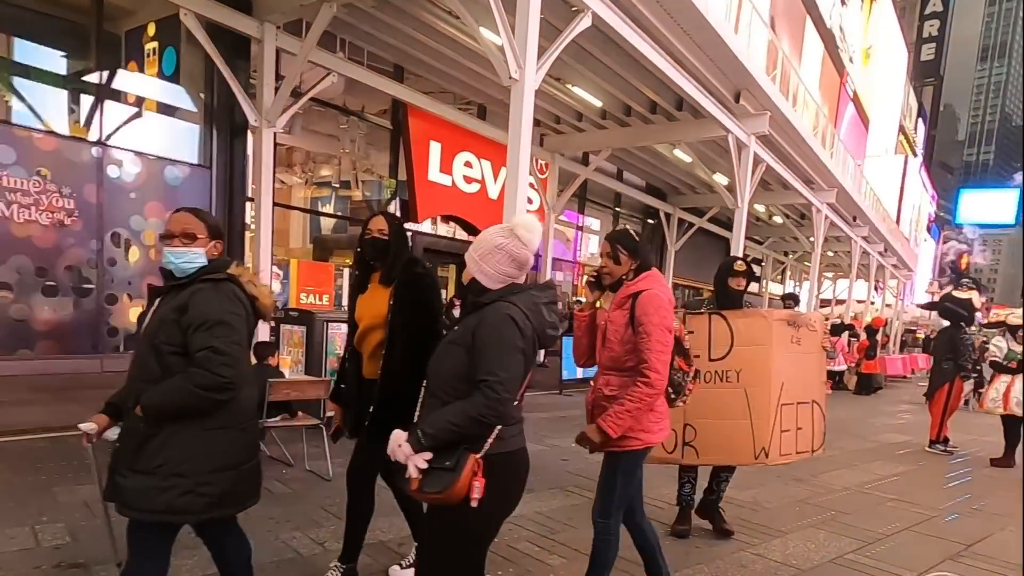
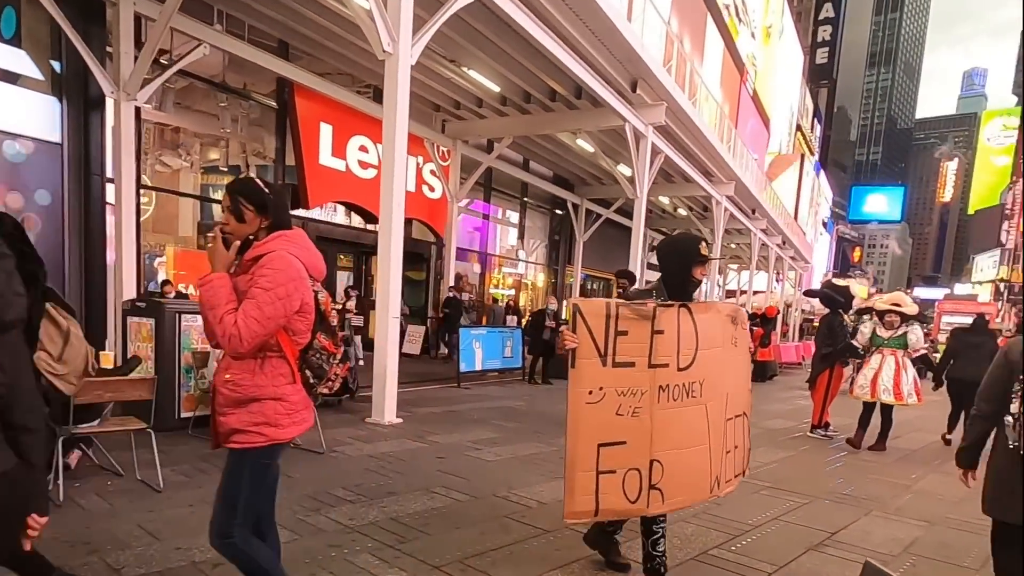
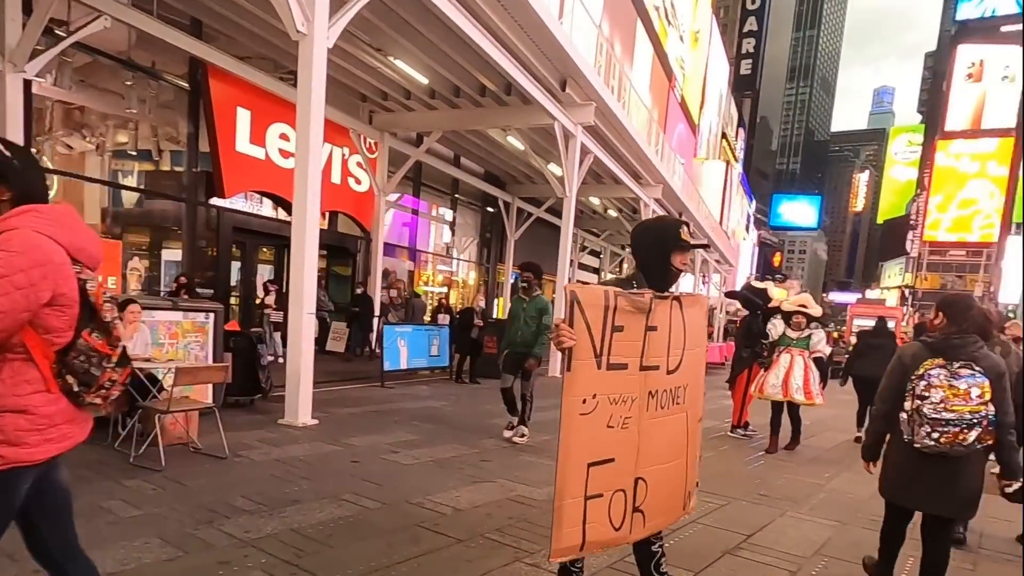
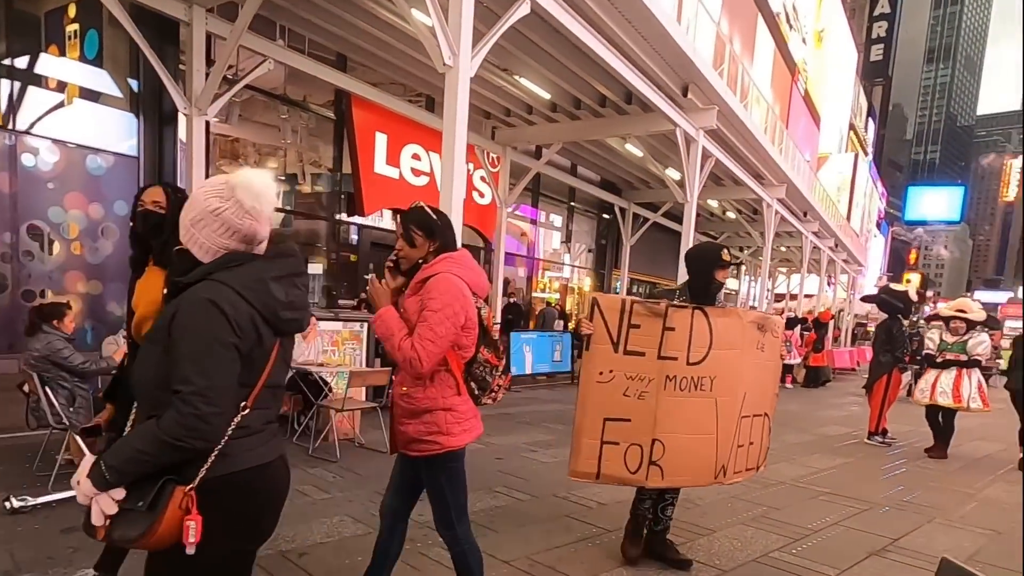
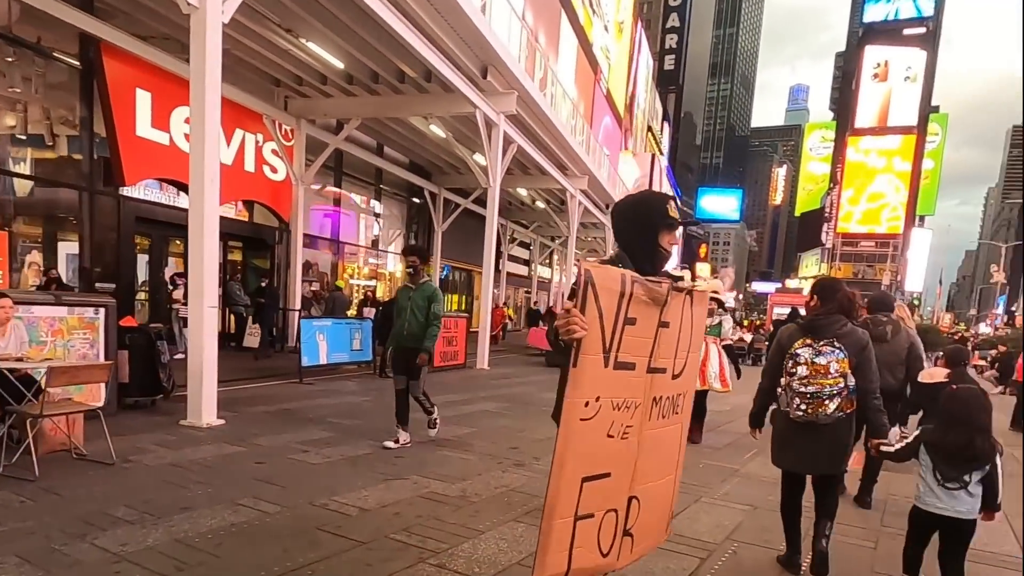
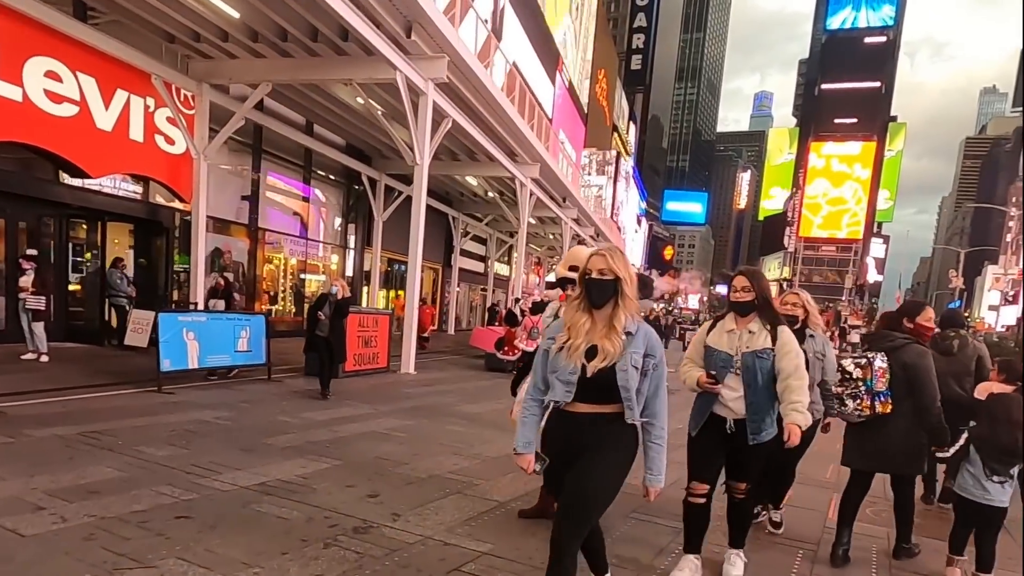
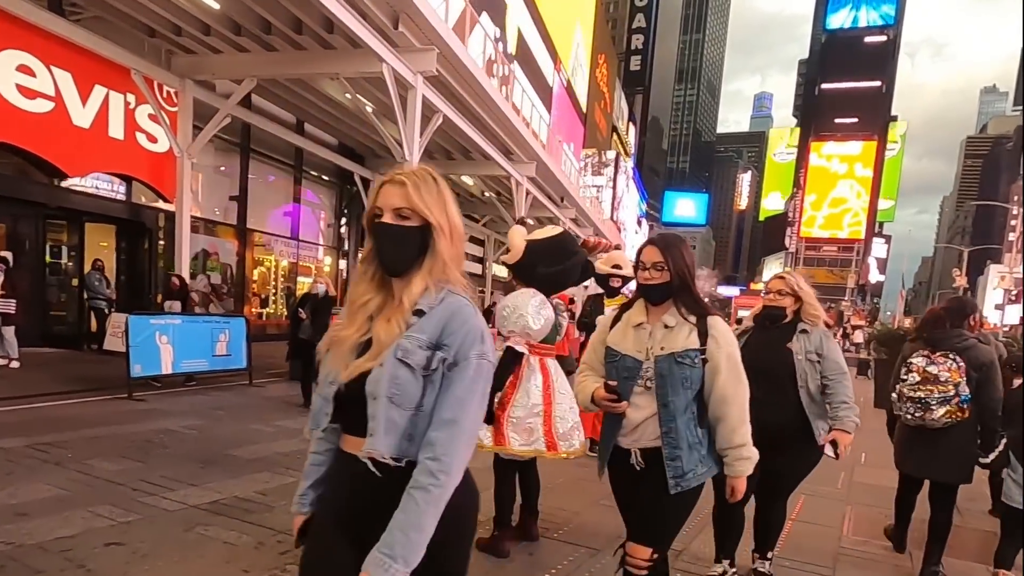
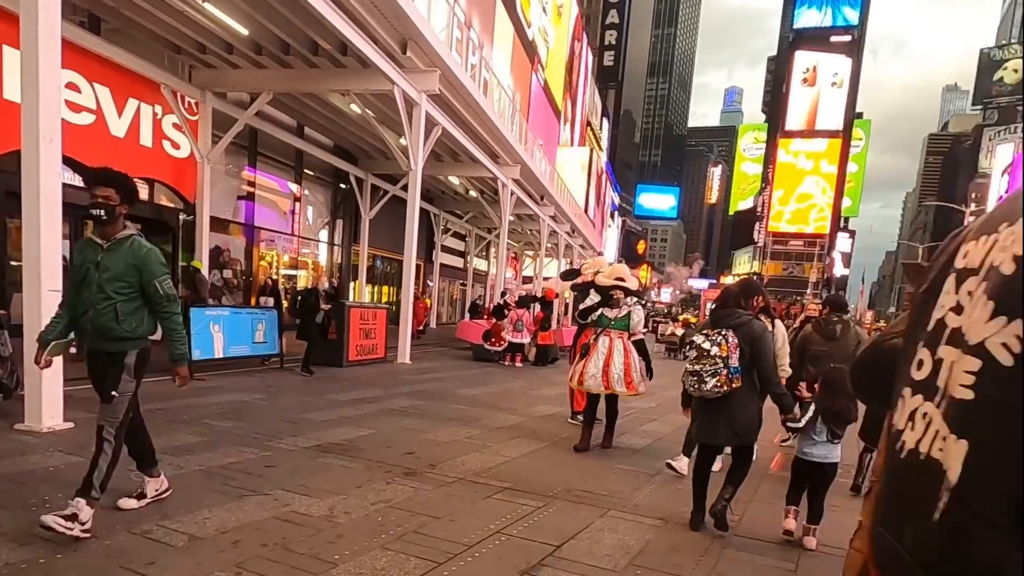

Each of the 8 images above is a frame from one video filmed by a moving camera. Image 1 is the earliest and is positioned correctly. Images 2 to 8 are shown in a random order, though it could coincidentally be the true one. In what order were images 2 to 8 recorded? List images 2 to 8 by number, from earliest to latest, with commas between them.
4, 2, 3, 5, 8, 6, 7
